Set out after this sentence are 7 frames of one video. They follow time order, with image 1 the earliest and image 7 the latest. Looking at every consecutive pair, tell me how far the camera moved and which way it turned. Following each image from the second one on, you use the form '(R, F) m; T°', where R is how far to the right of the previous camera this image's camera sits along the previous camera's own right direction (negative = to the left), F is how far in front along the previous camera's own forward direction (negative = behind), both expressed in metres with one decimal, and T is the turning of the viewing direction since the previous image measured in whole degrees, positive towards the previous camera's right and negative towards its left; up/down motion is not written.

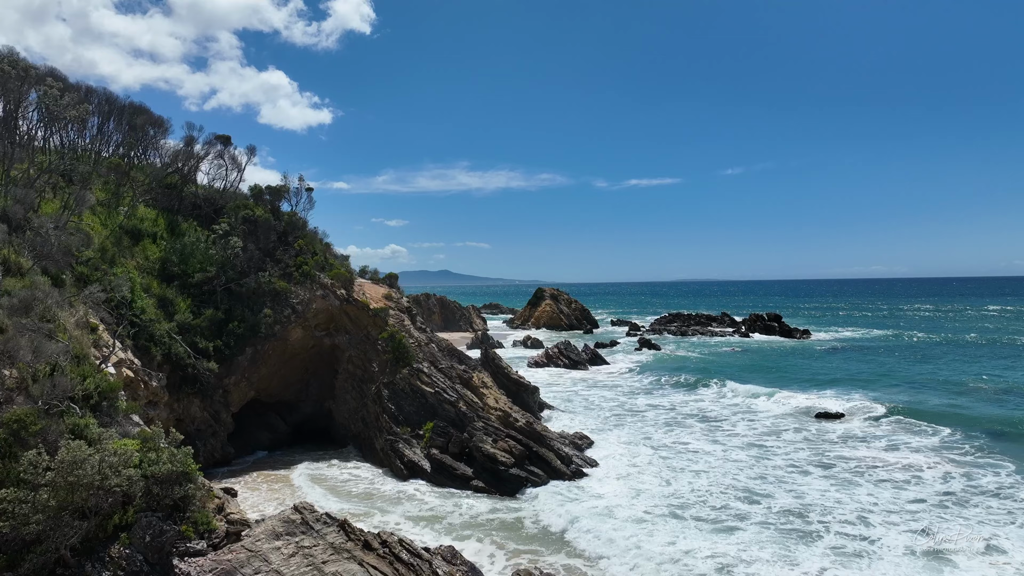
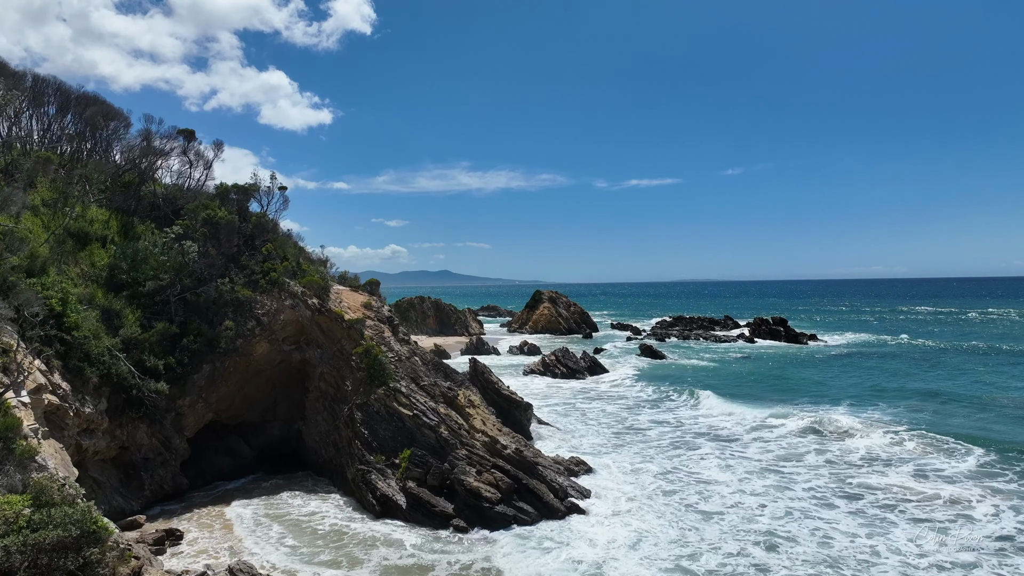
(+0.4, +2.0) m; 0°
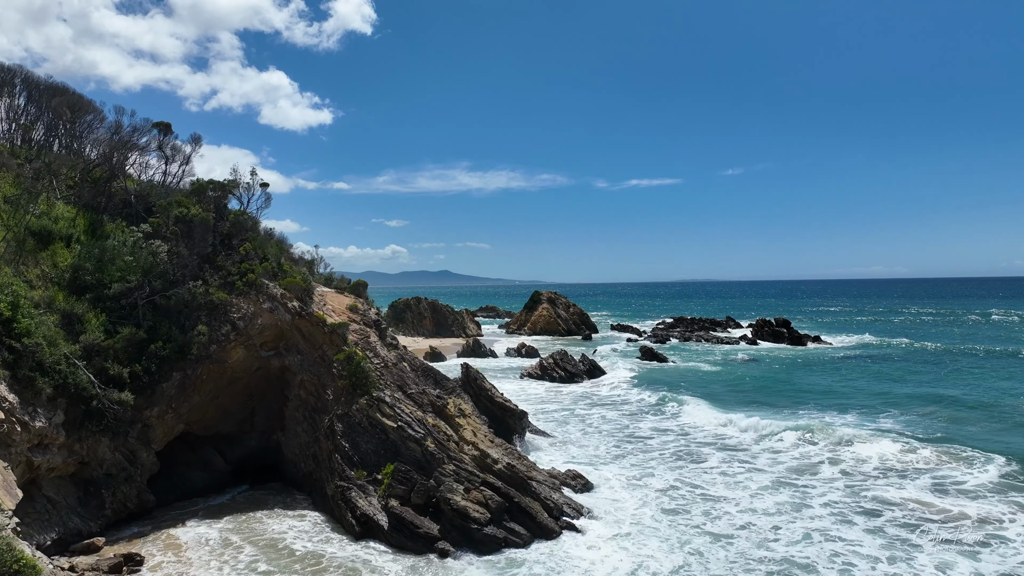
(+0.3, +1.2) m; 0°
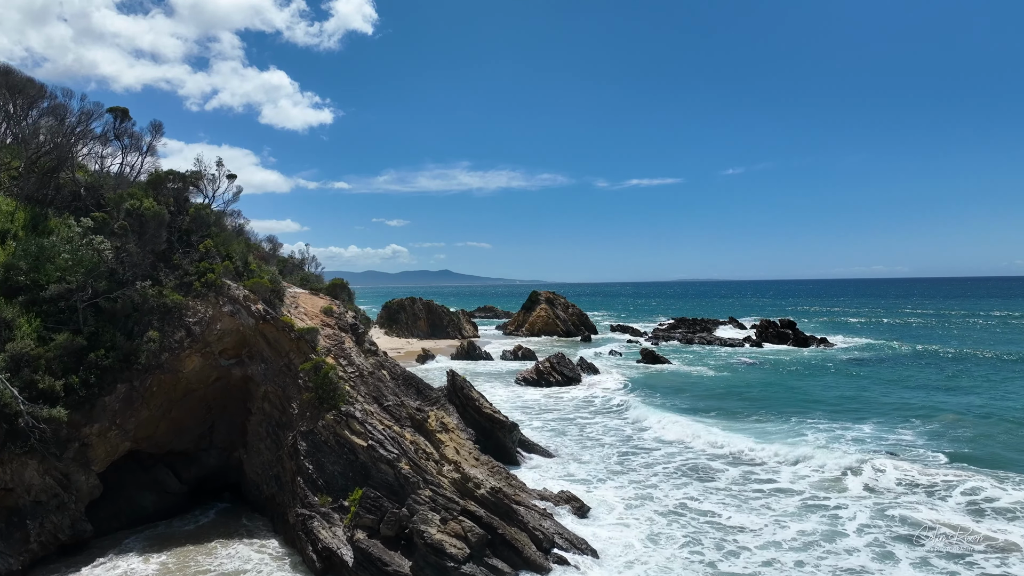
(+0.4, +1.8) m; 0°
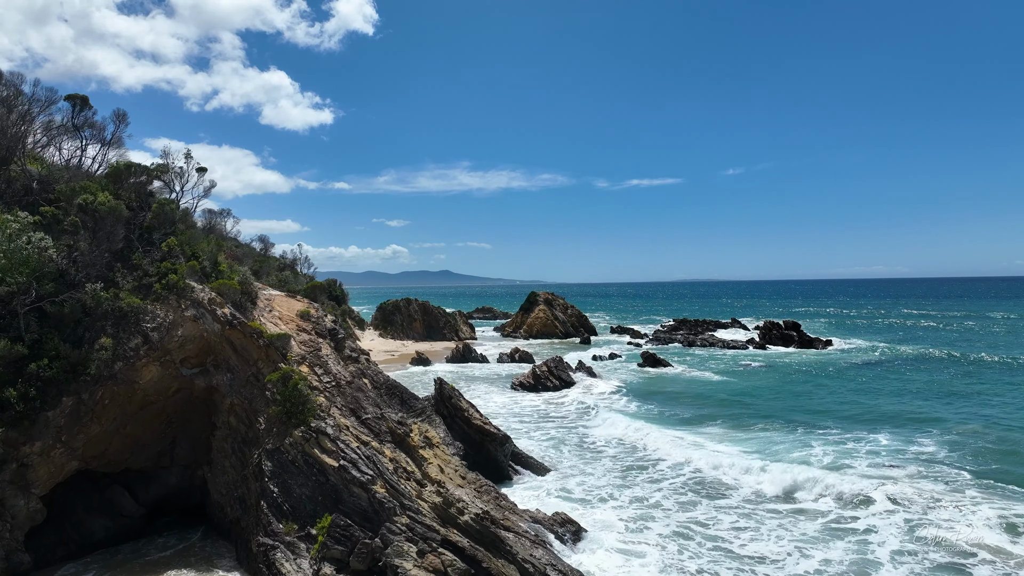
(+0.3, +1.4) m; 0°
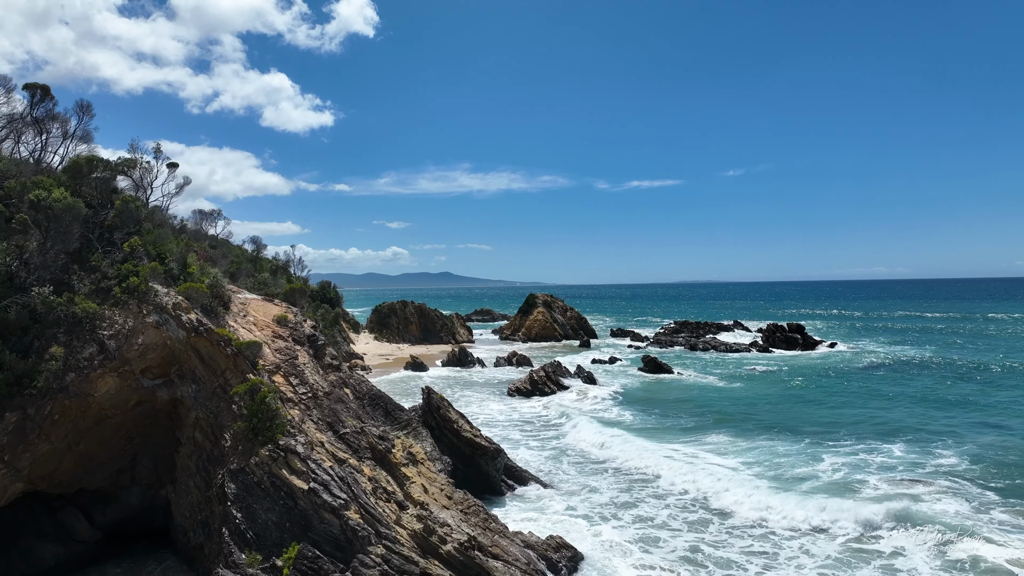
(+0.3, +1.2) m; 0°
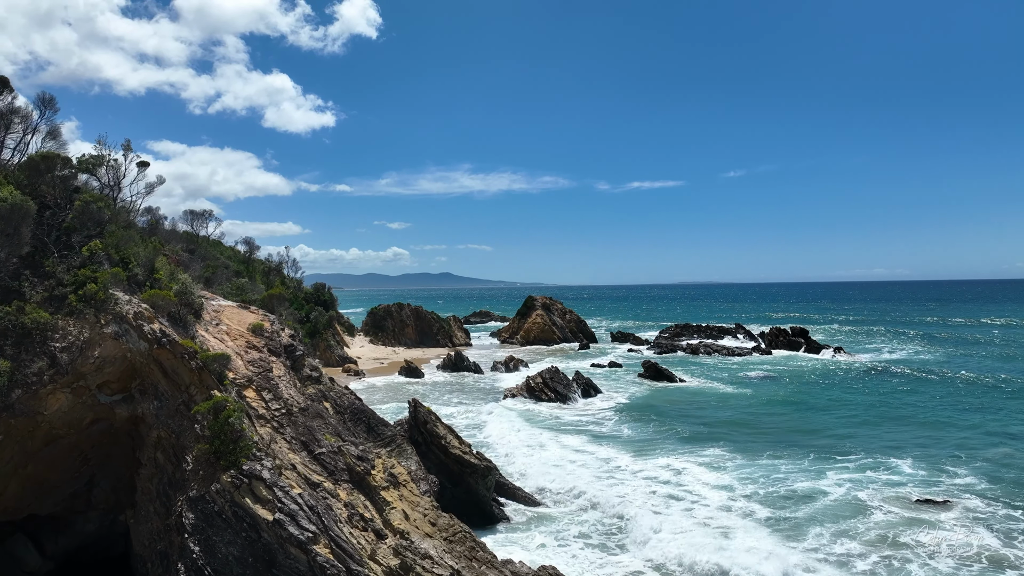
(+0.3, +1.1) m; 0°
